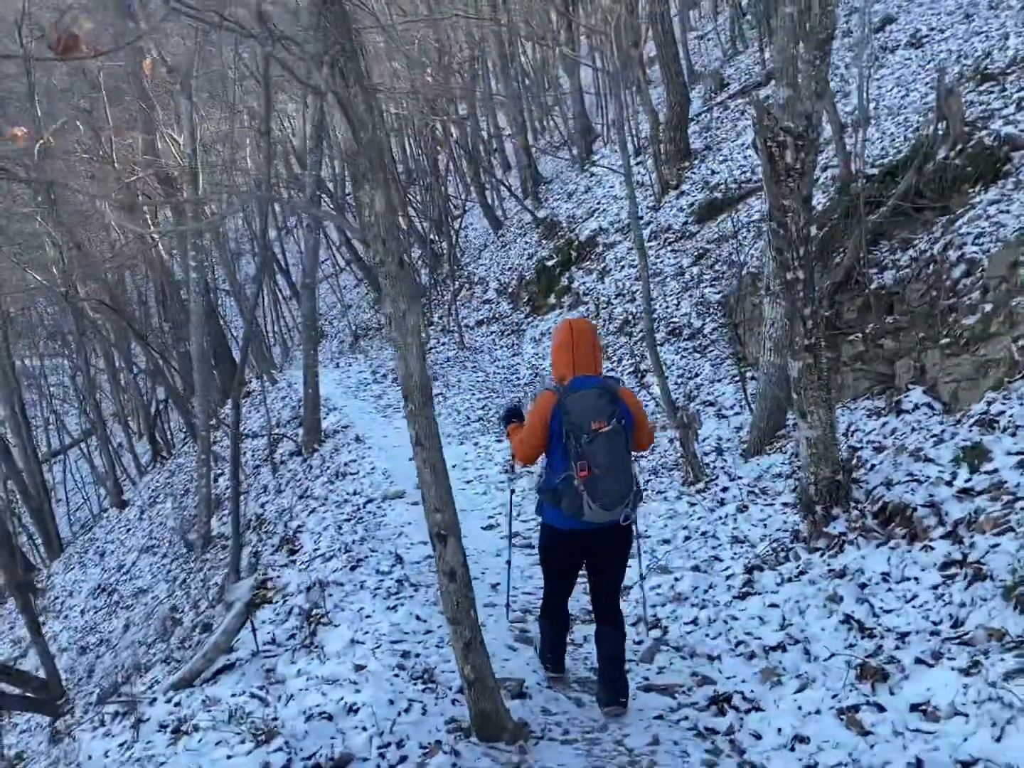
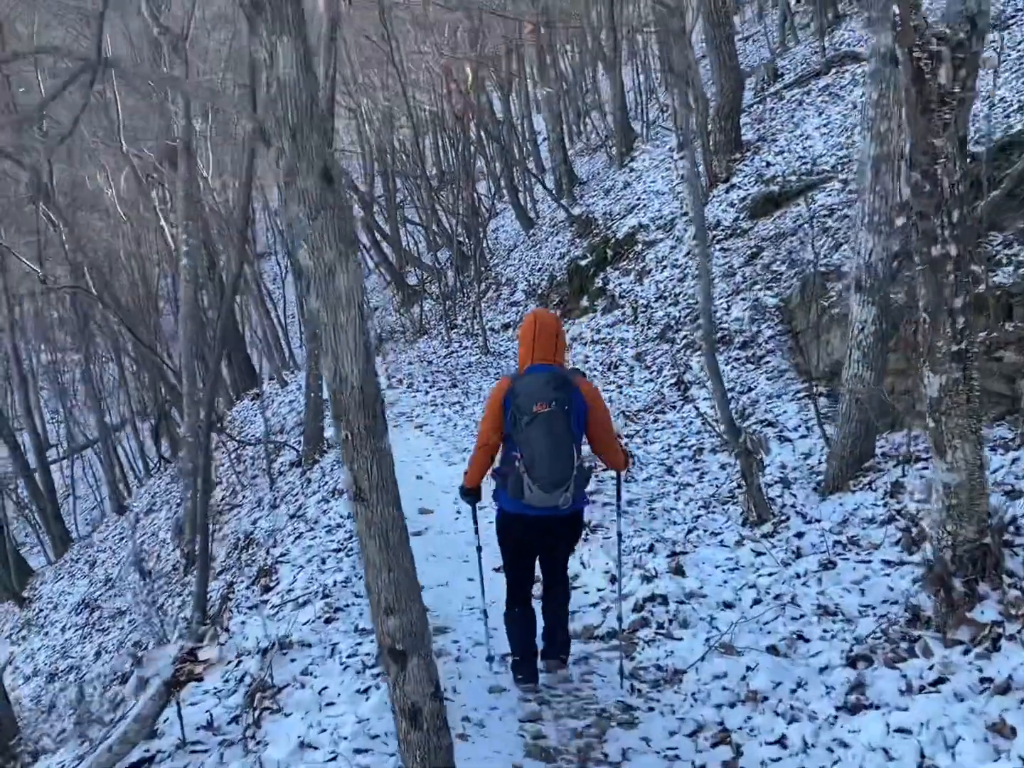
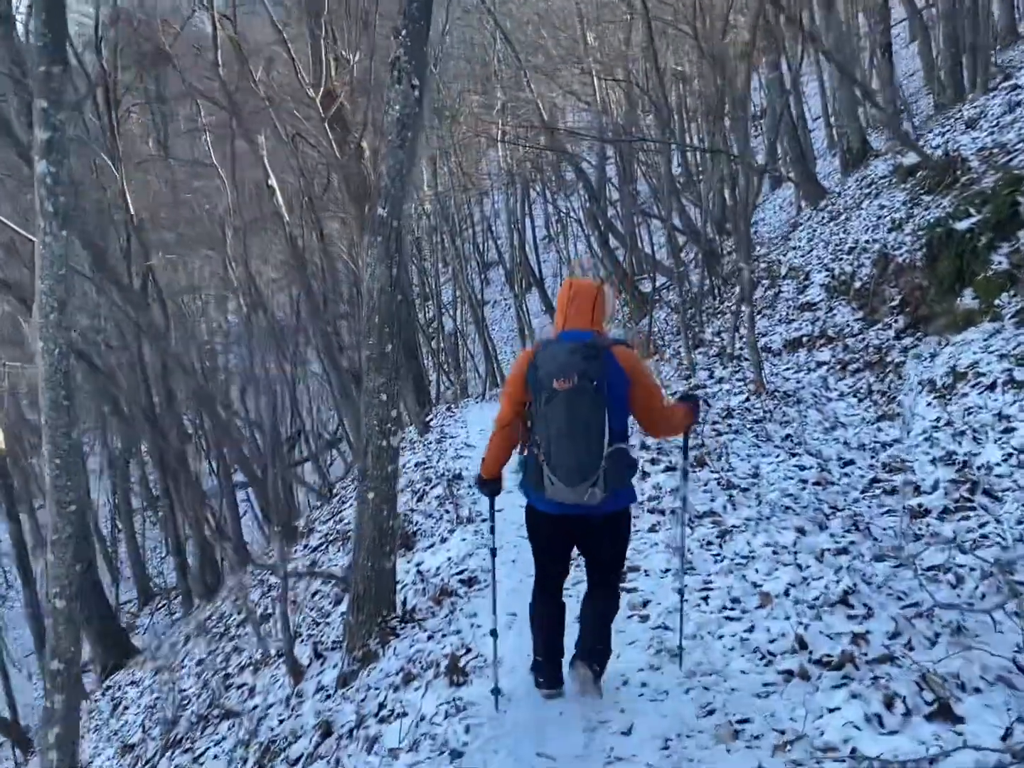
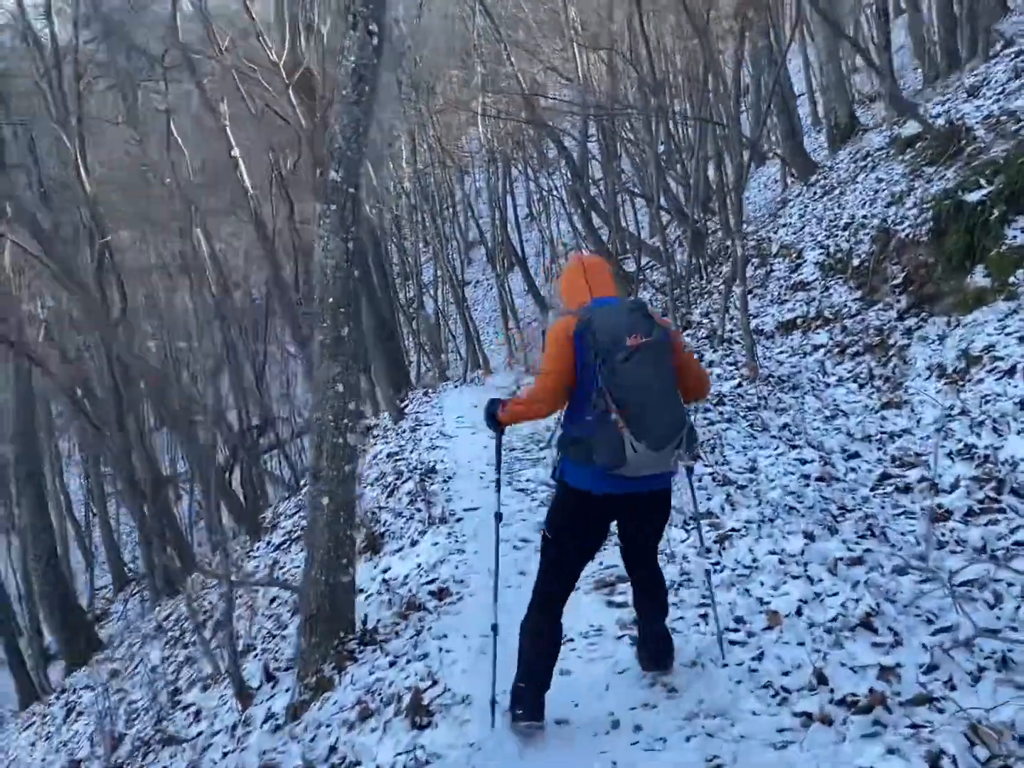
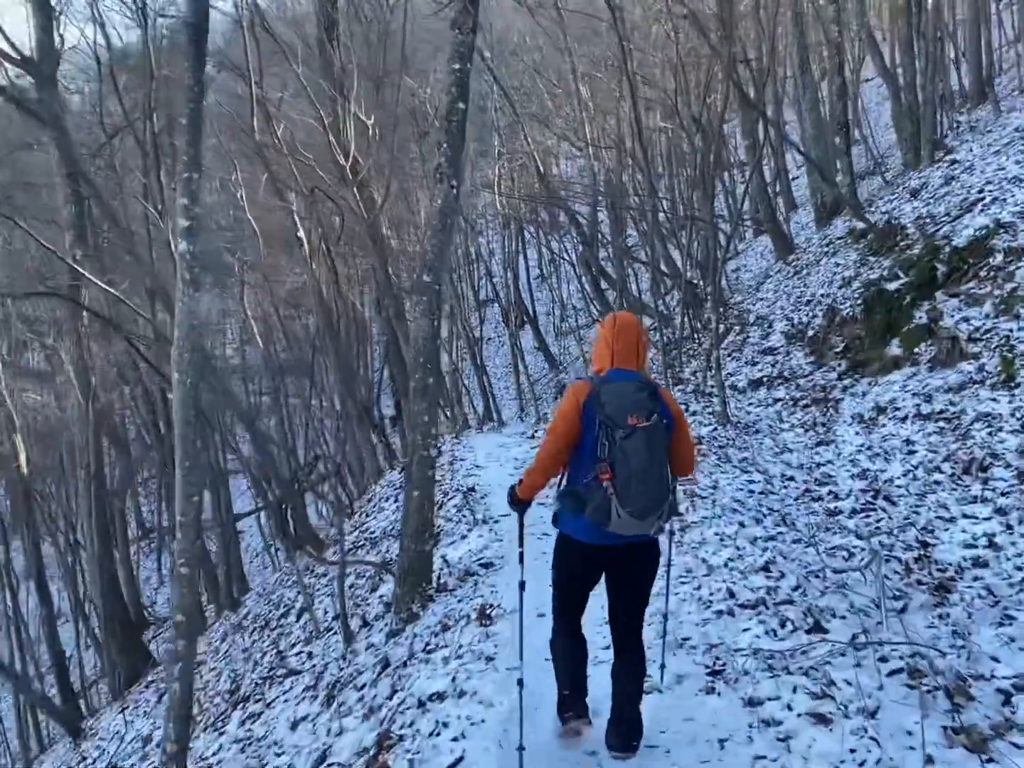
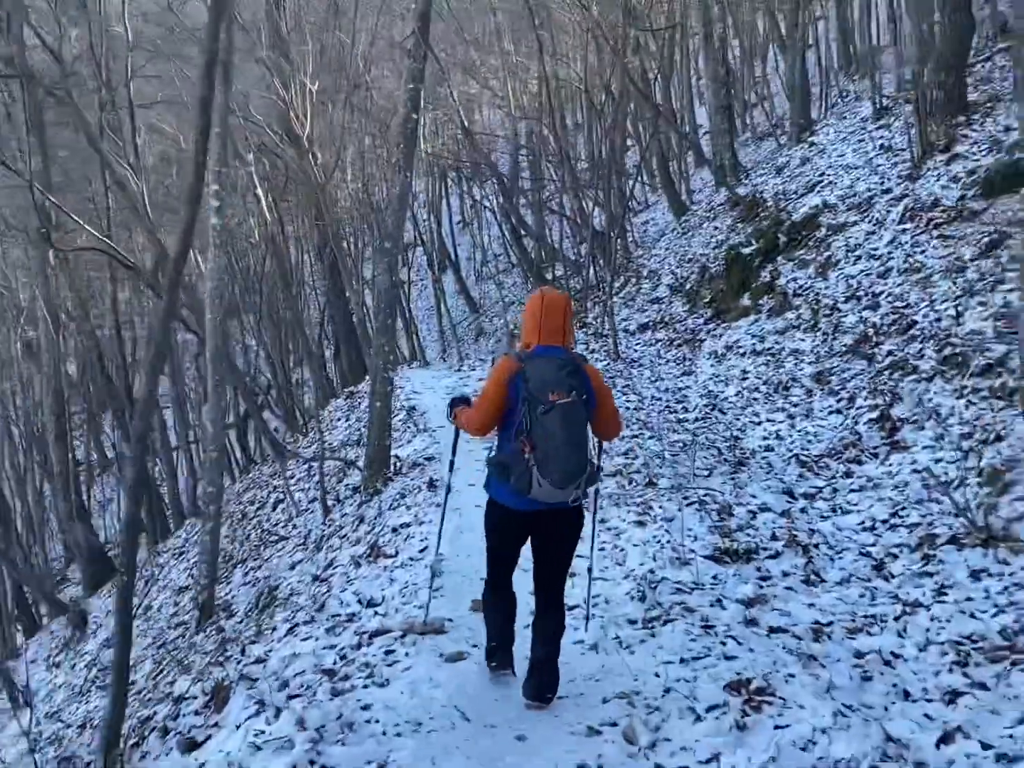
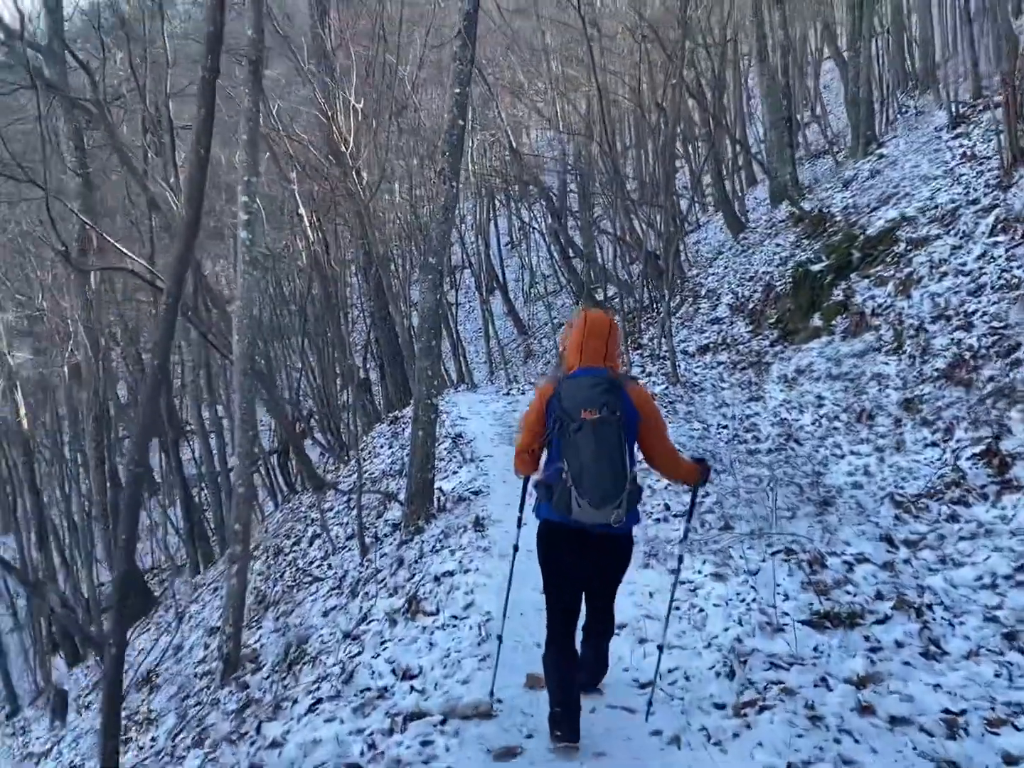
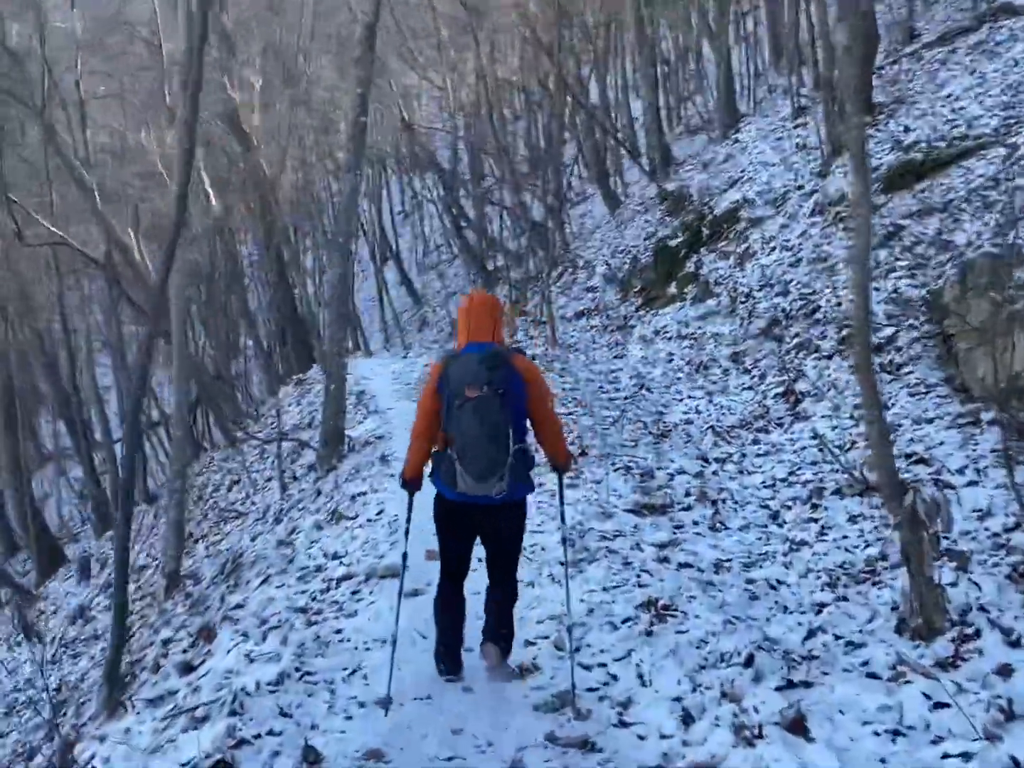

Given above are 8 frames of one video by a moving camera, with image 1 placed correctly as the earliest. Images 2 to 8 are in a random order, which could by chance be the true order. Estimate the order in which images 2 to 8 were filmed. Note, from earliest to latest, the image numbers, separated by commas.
2, 8, 6, 7, 5, 3, 4
